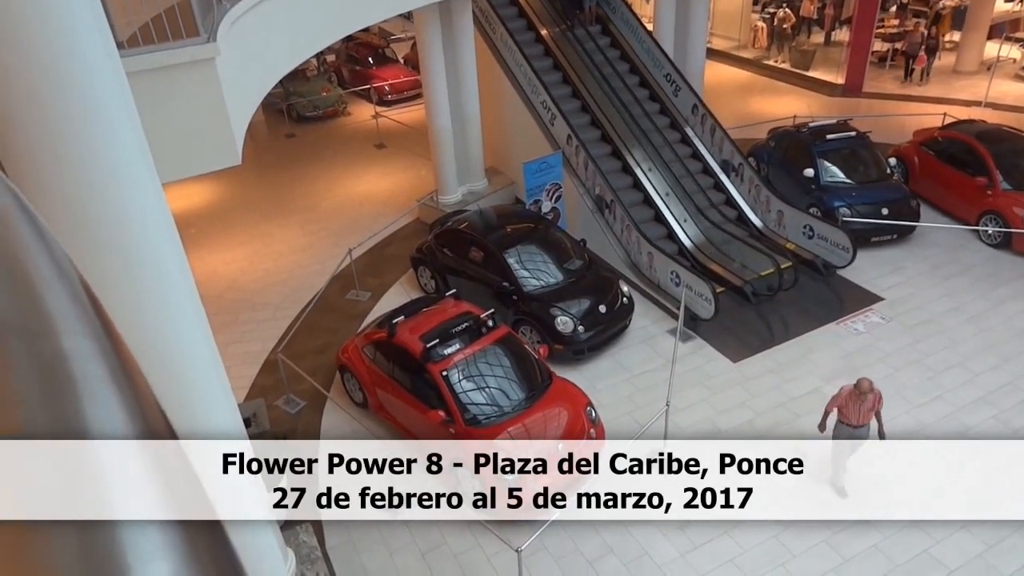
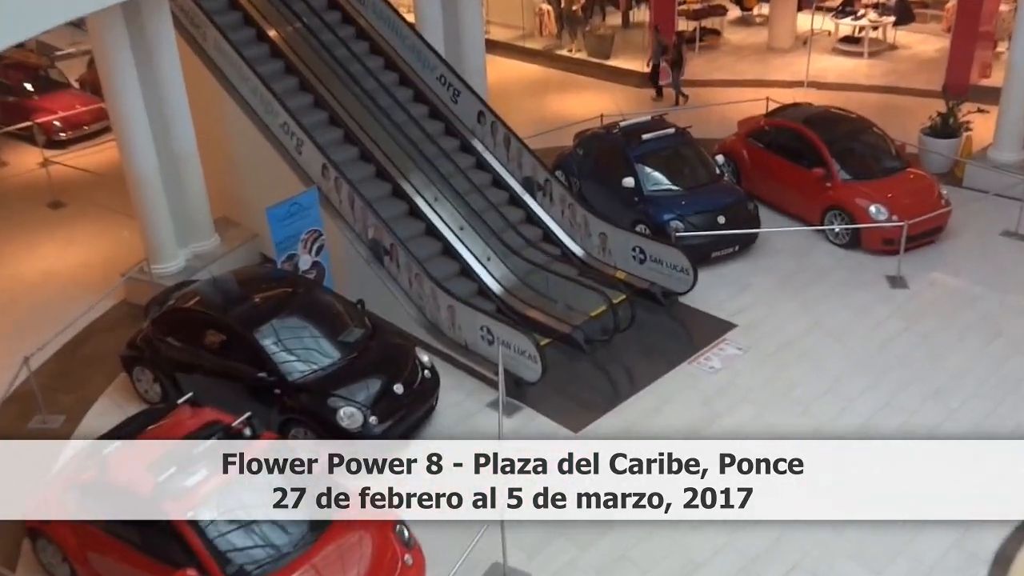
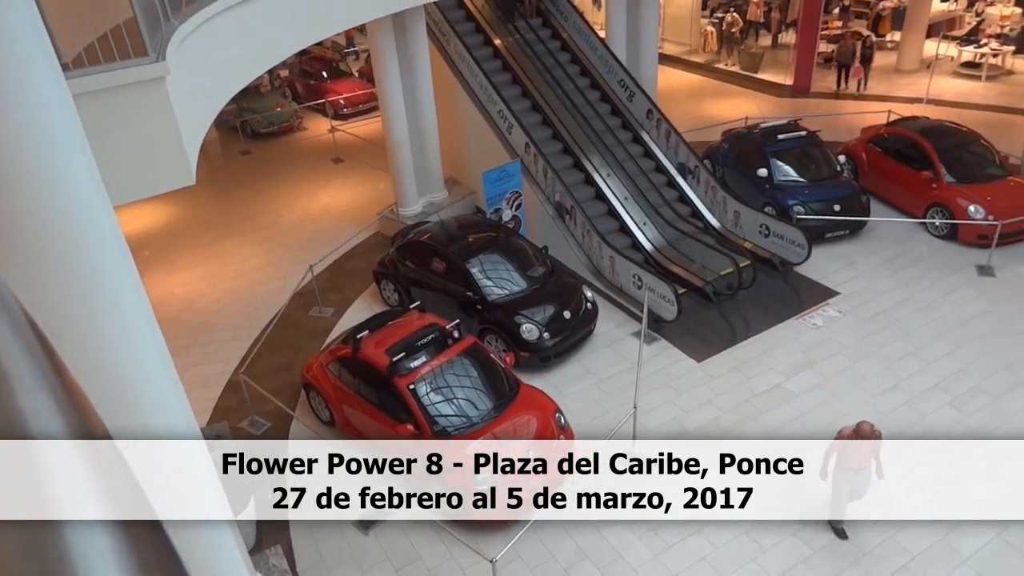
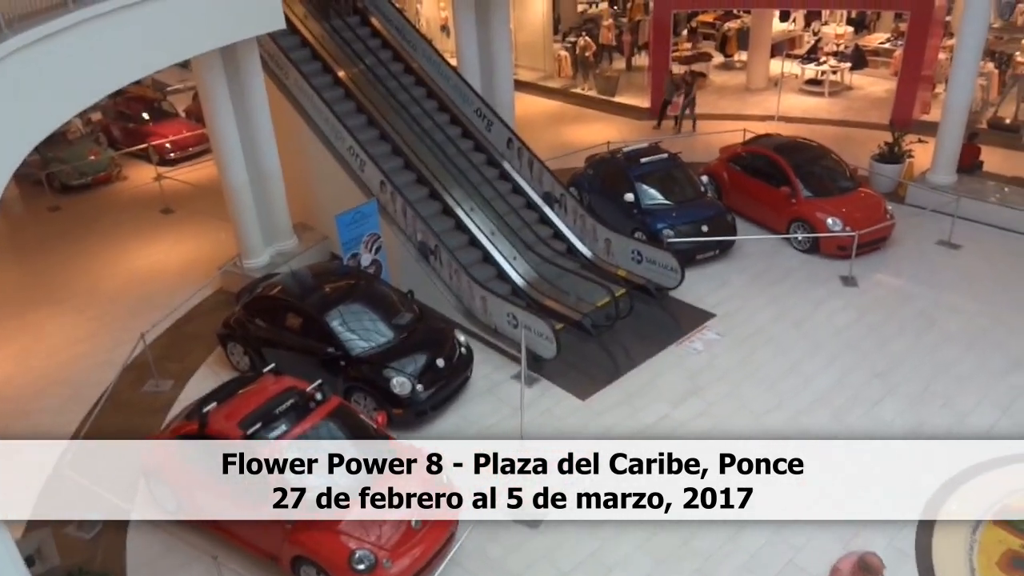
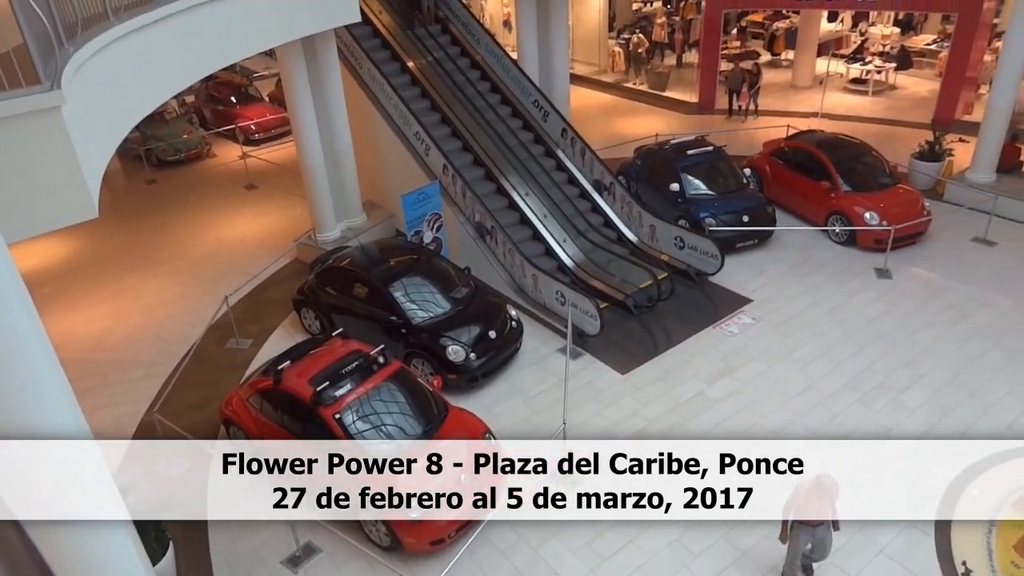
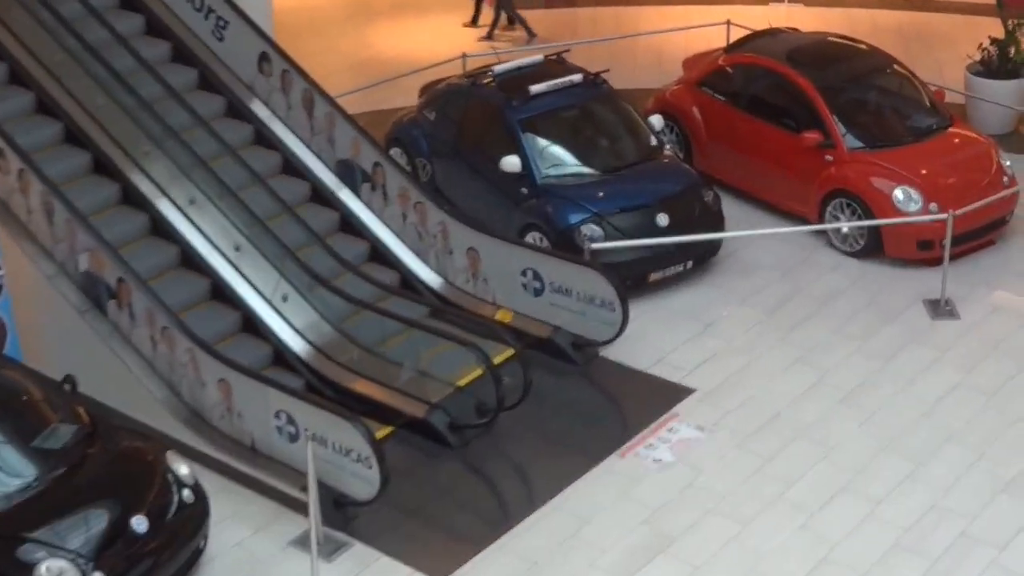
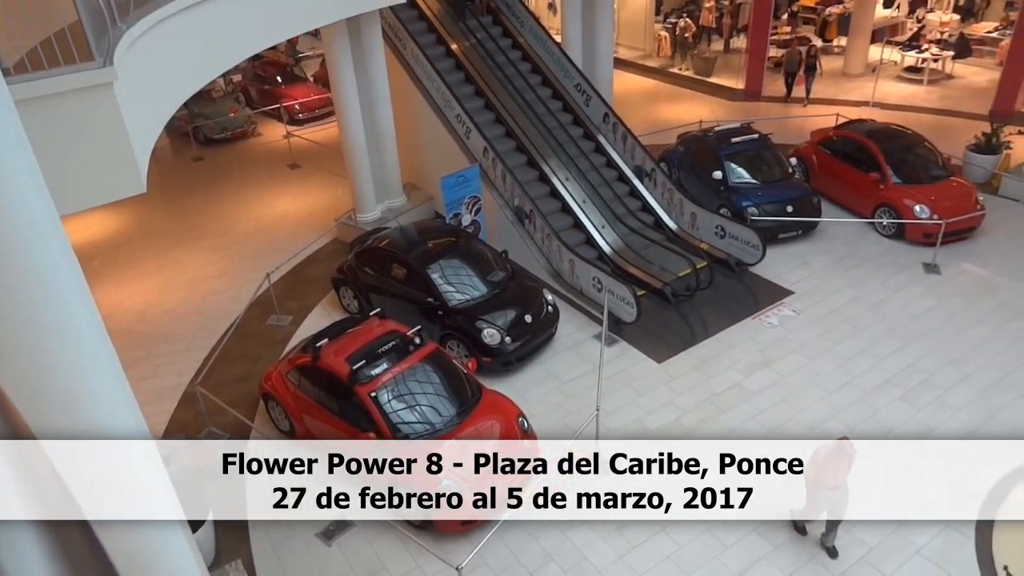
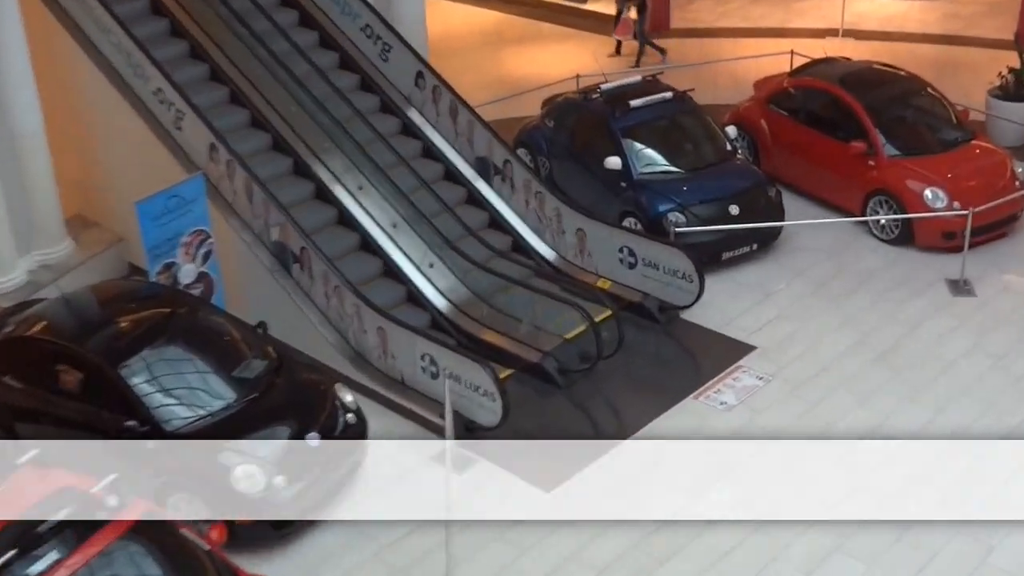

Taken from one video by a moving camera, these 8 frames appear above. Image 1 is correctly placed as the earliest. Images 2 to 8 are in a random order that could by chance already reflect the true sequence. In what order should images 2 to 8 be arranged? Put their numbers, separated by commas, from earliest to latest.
3, 7, 5, 4, 2, 8, 6
